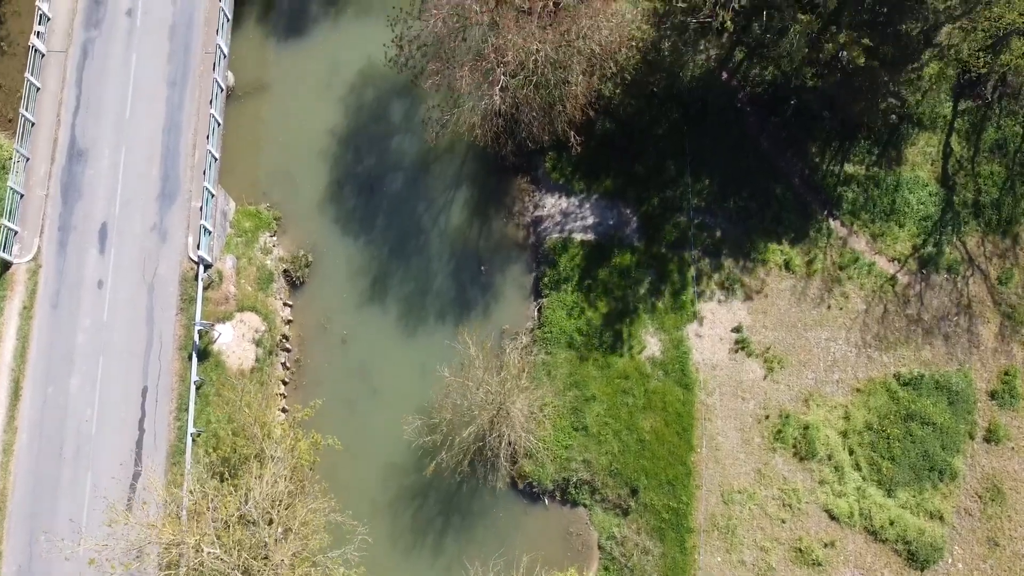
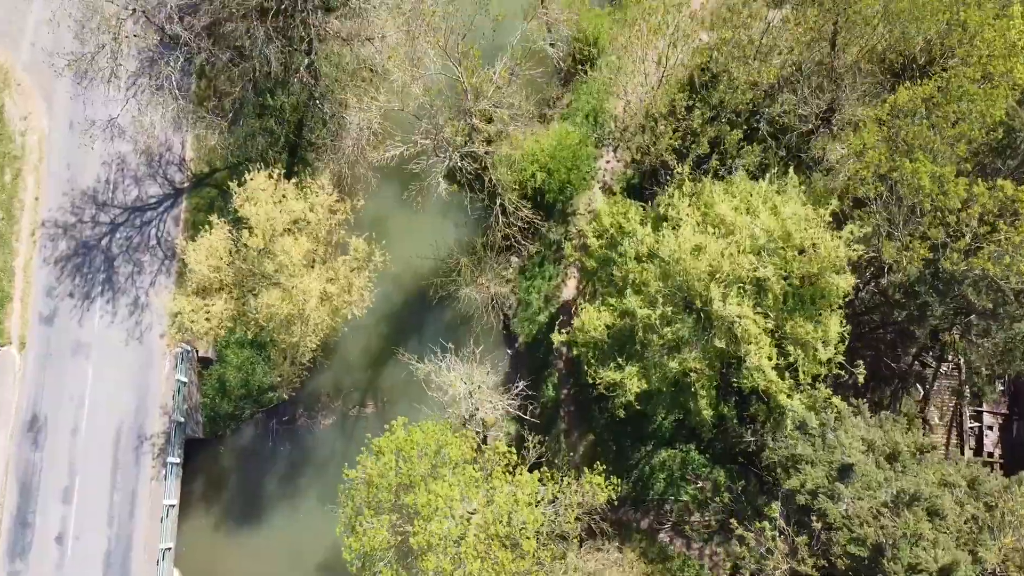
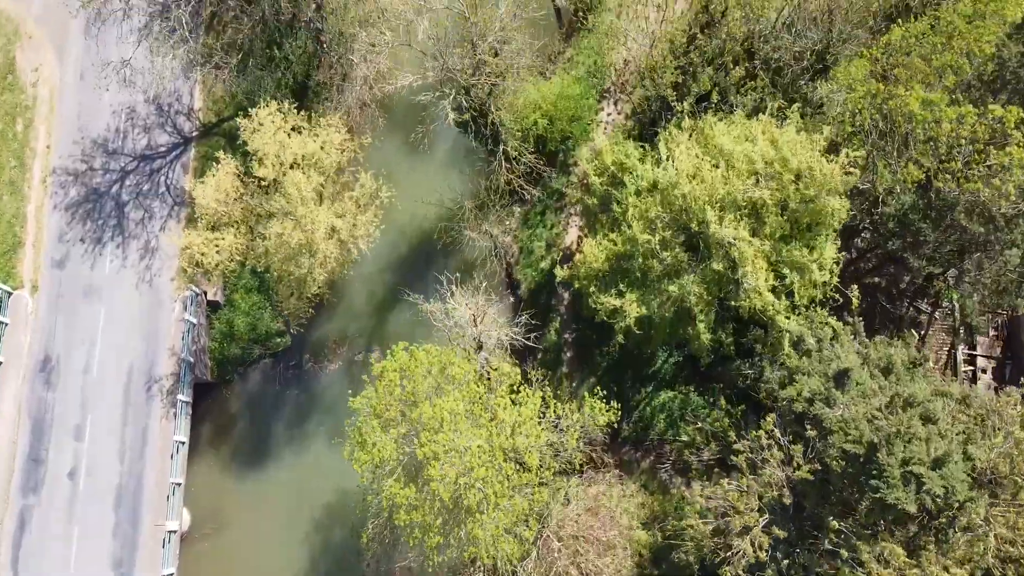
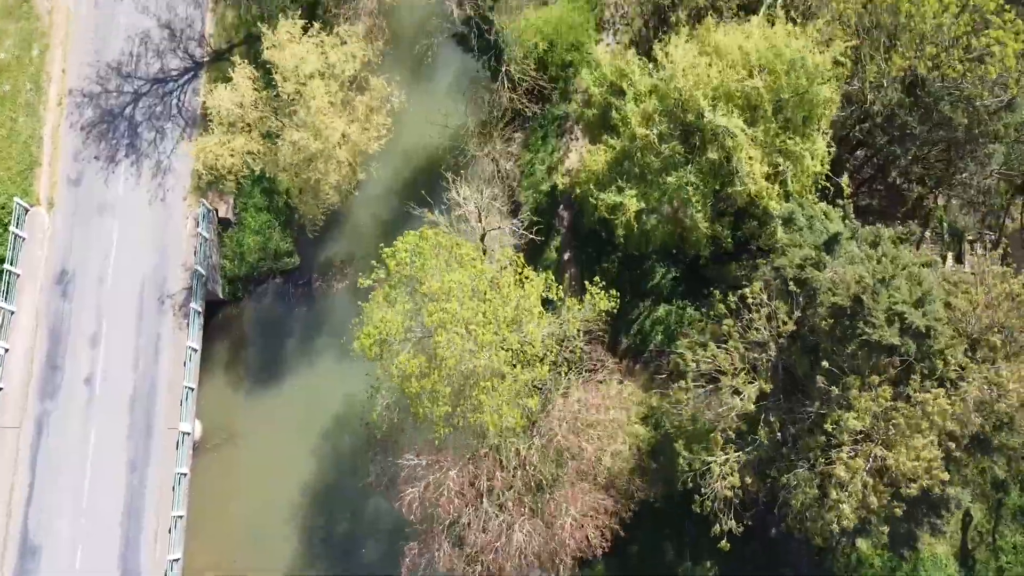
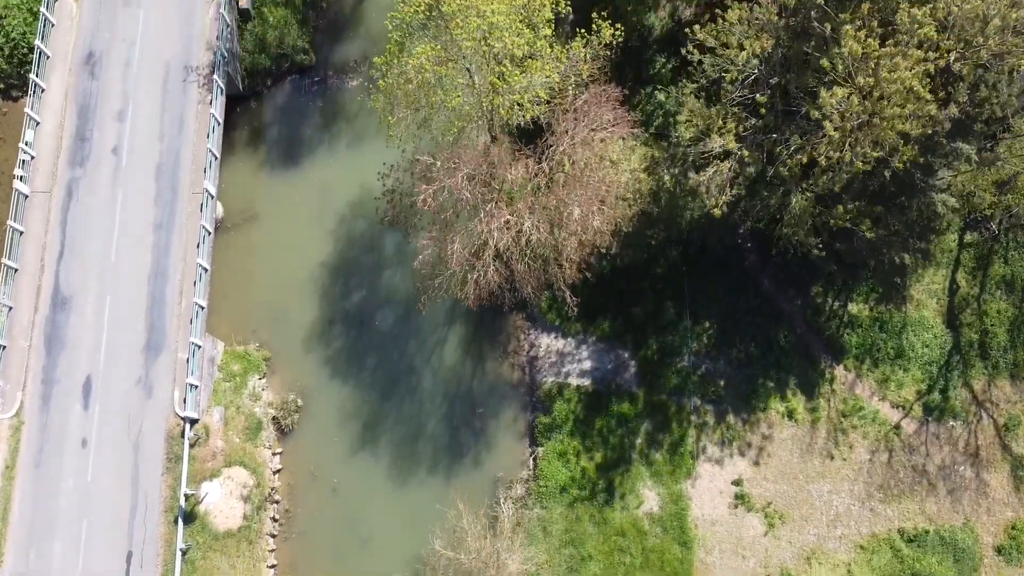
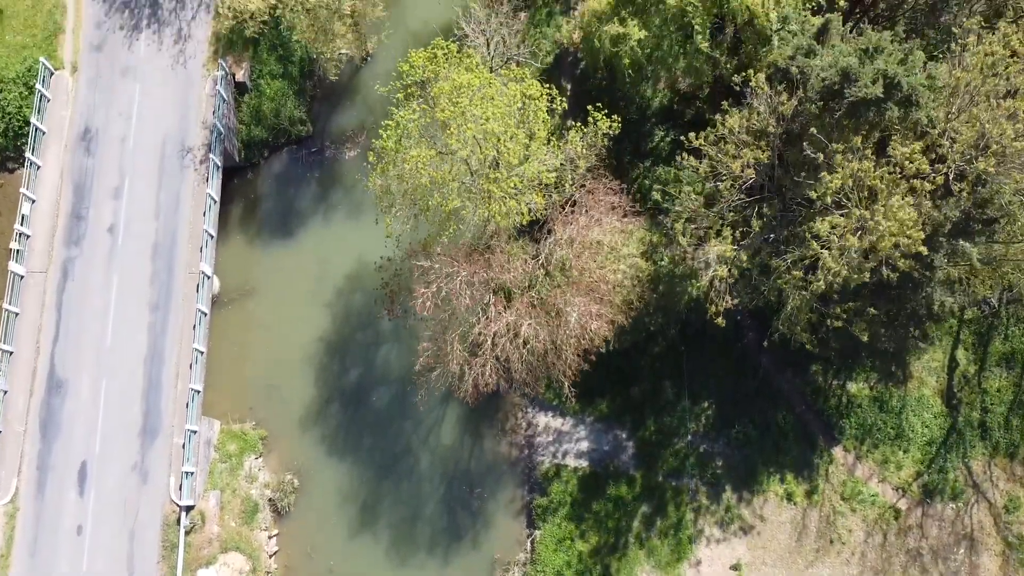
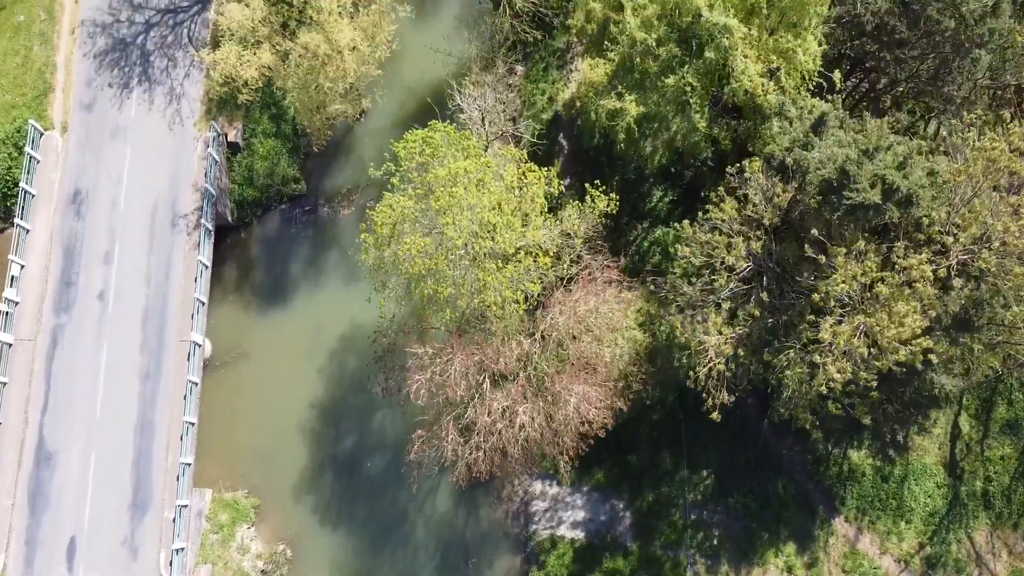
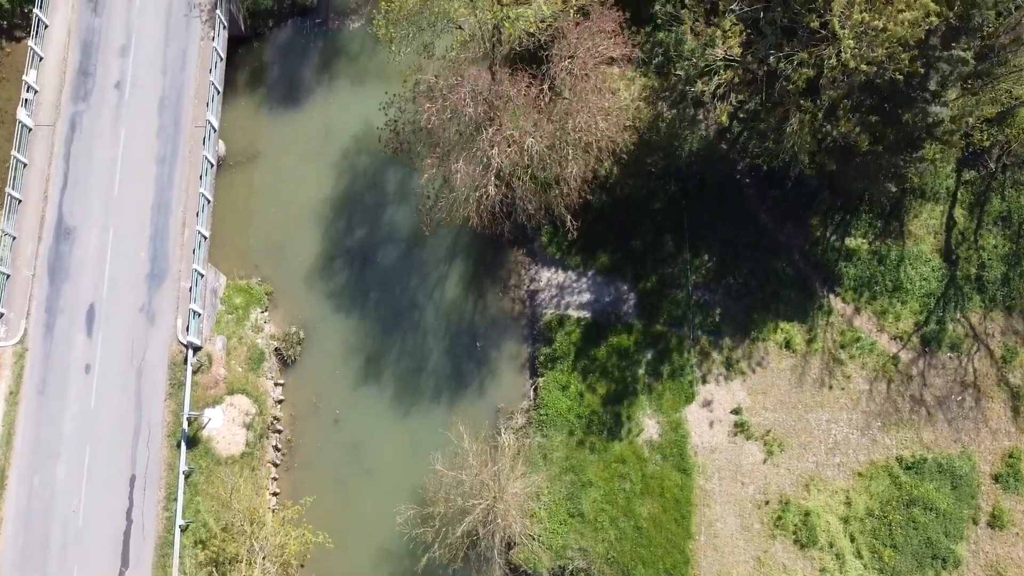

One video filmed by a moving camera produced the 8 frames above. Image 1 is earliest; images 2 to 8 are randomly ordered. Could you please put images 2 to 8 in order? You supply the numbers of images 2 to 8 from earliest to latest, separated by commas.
8, 5, 6, 7, 4, 3, 2
